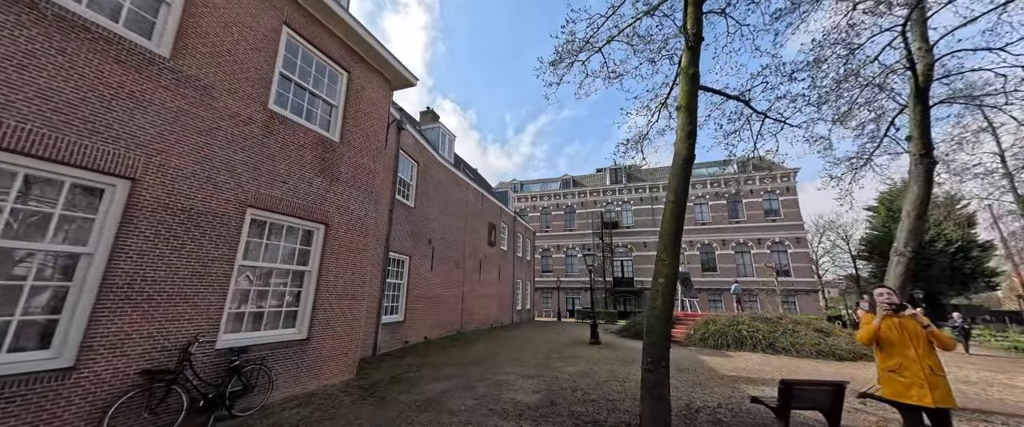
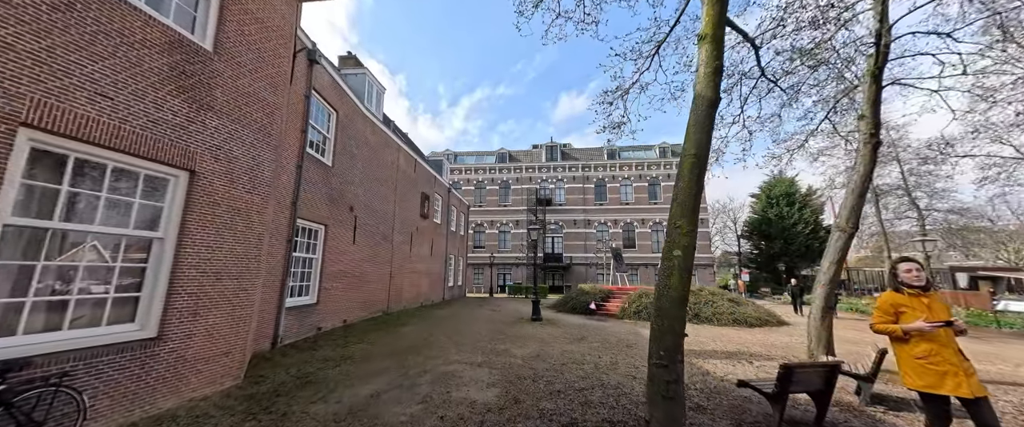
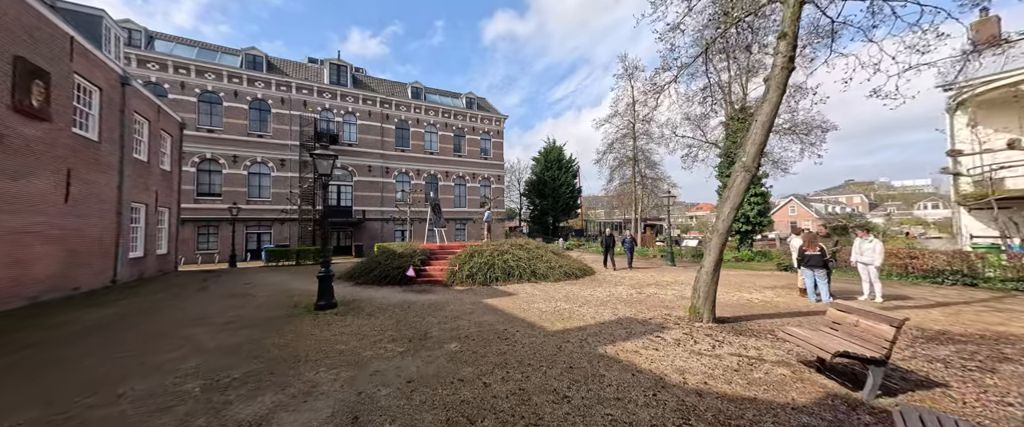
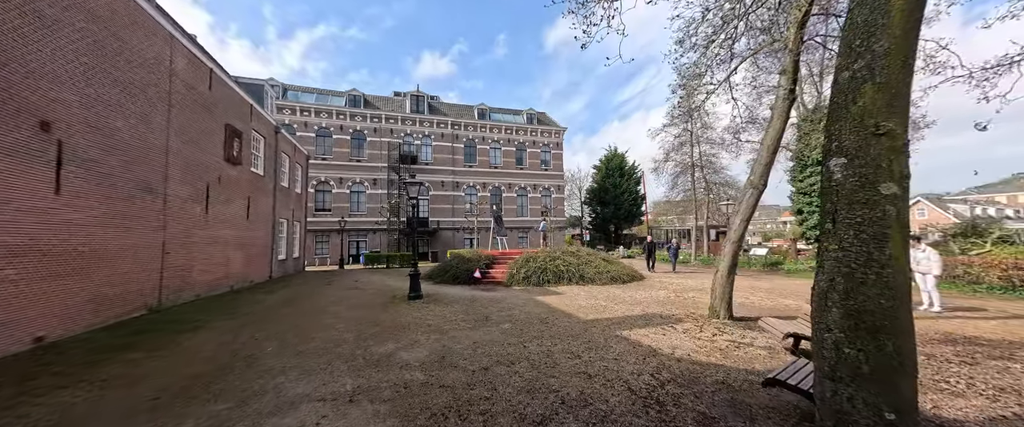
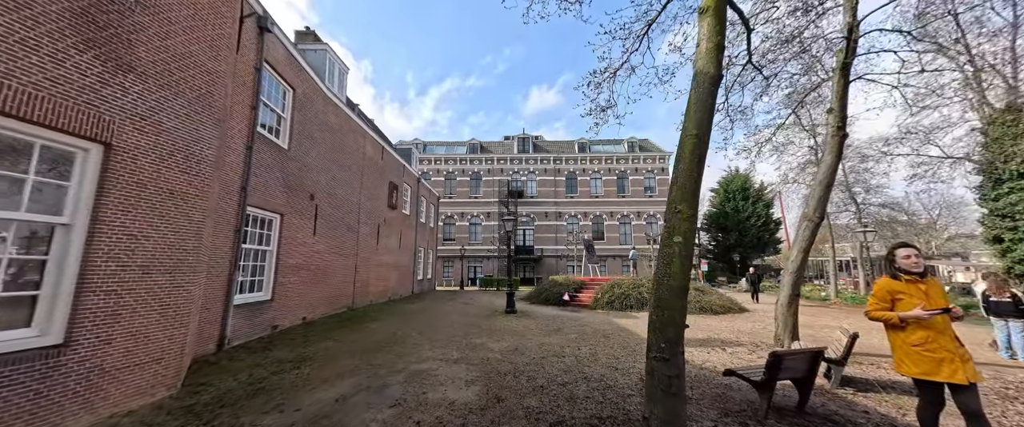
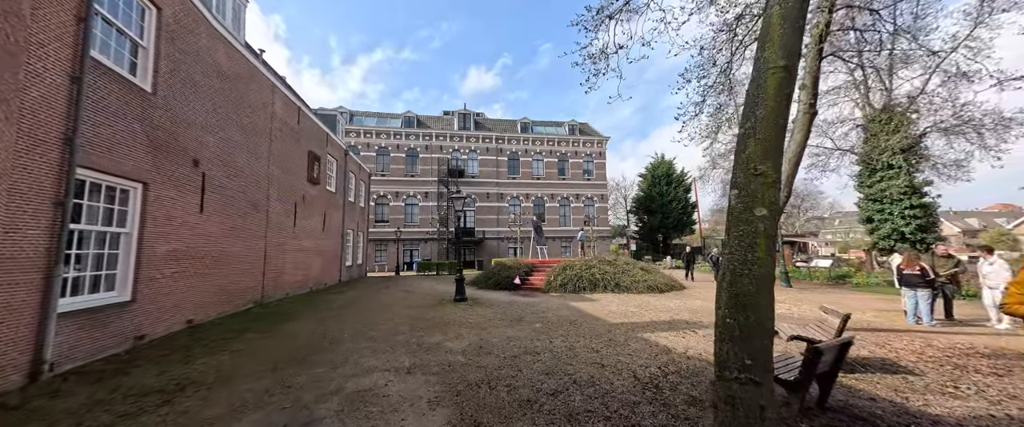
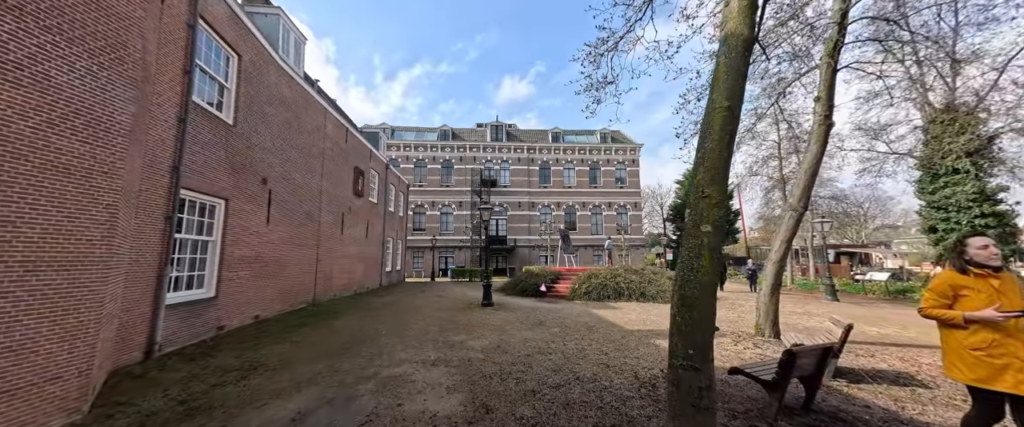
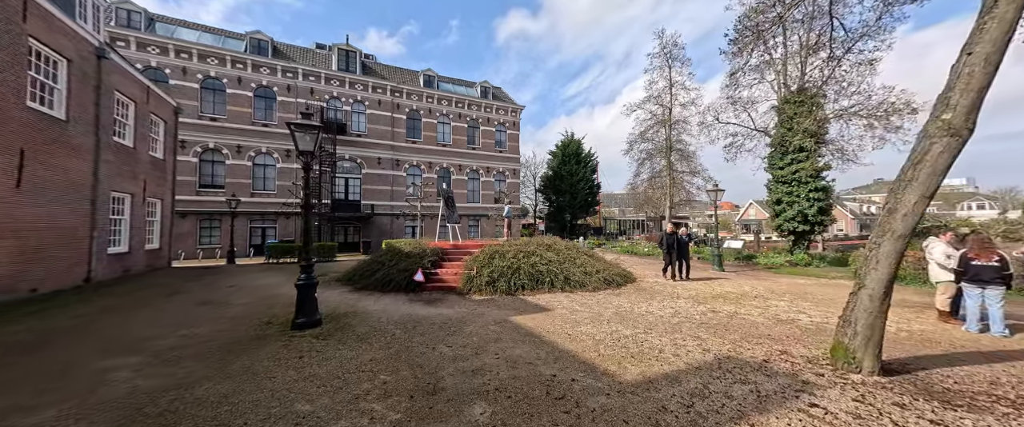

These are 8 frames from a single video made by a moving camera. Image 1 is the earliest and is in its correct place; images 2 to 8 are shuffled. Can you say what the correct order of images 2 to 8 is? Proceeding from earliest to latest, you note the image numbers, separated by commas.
2, 5, 7, 6, 4, 3, 8
